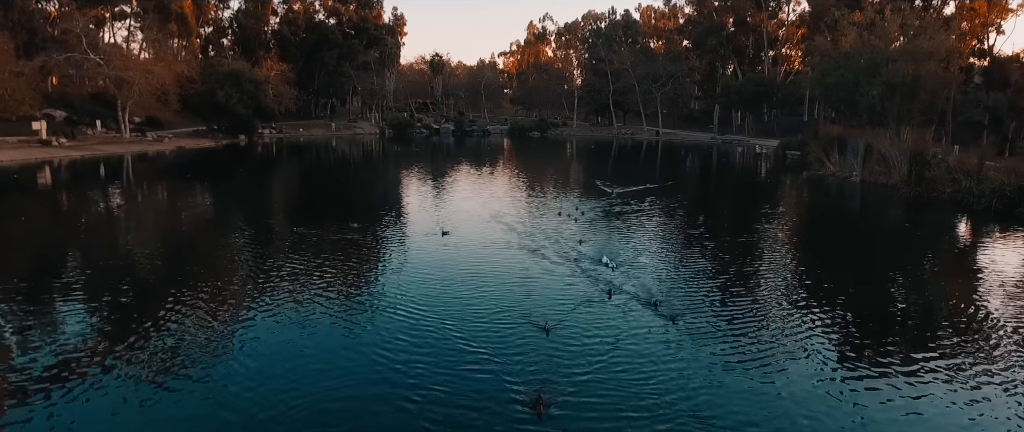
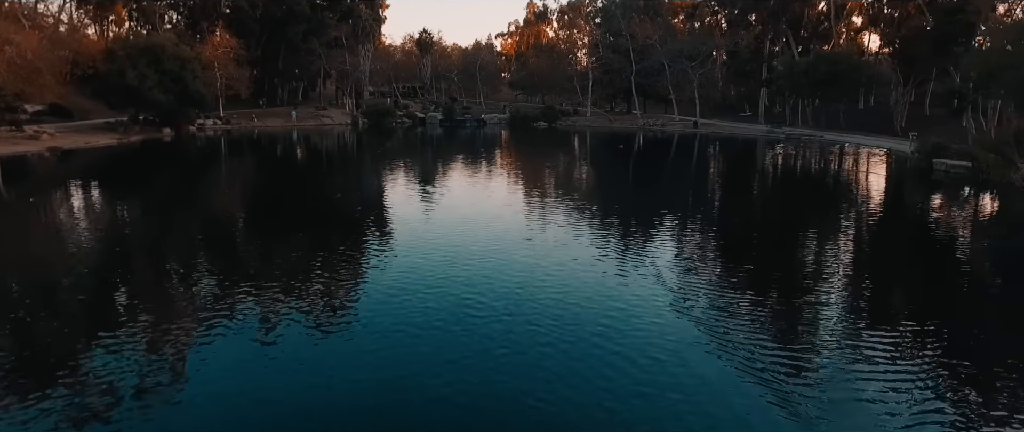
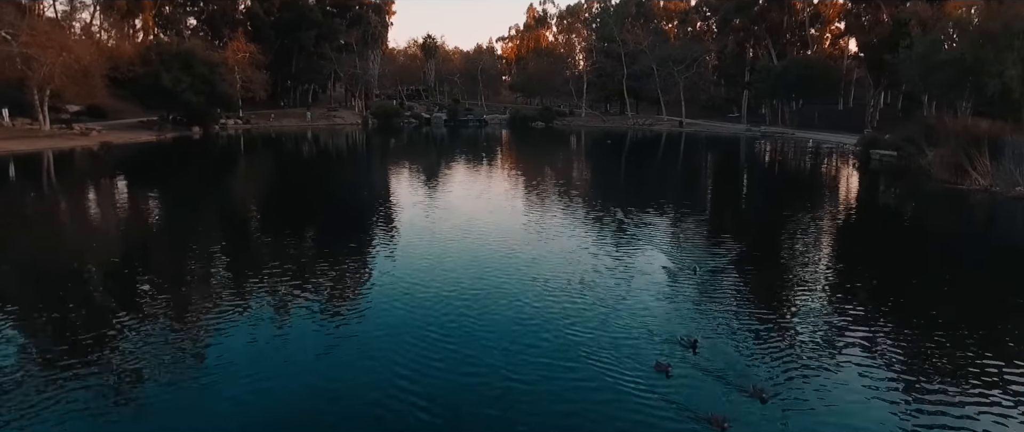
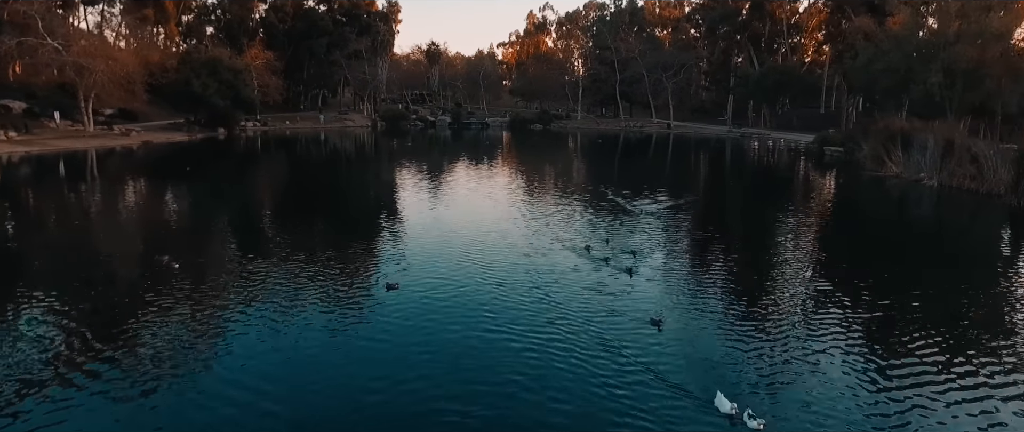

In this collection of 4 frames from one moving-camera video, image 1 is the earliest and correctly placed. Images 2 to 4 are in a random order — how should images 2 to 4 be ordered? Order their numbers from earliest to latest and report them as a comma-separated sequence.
4, 3, 2
